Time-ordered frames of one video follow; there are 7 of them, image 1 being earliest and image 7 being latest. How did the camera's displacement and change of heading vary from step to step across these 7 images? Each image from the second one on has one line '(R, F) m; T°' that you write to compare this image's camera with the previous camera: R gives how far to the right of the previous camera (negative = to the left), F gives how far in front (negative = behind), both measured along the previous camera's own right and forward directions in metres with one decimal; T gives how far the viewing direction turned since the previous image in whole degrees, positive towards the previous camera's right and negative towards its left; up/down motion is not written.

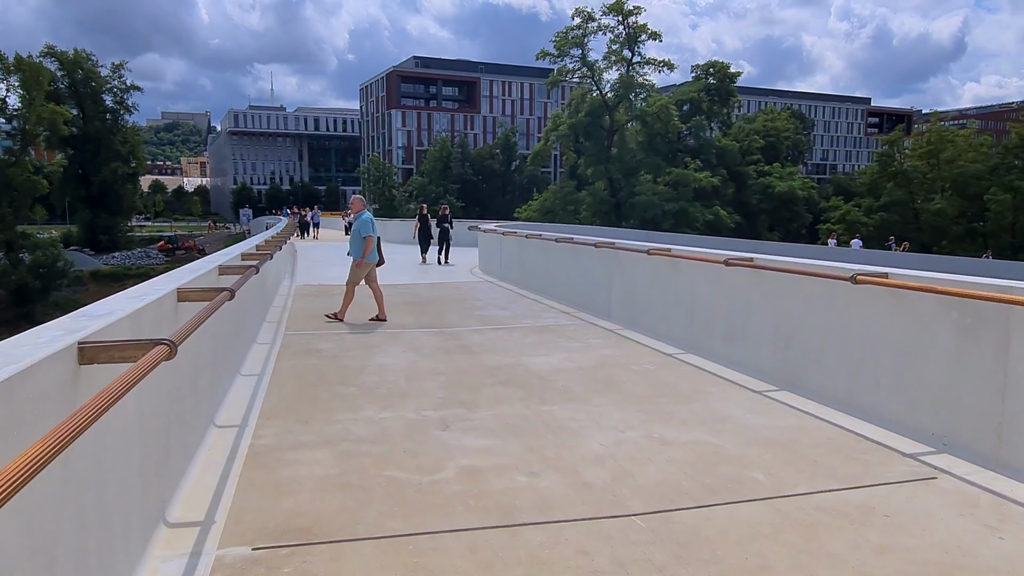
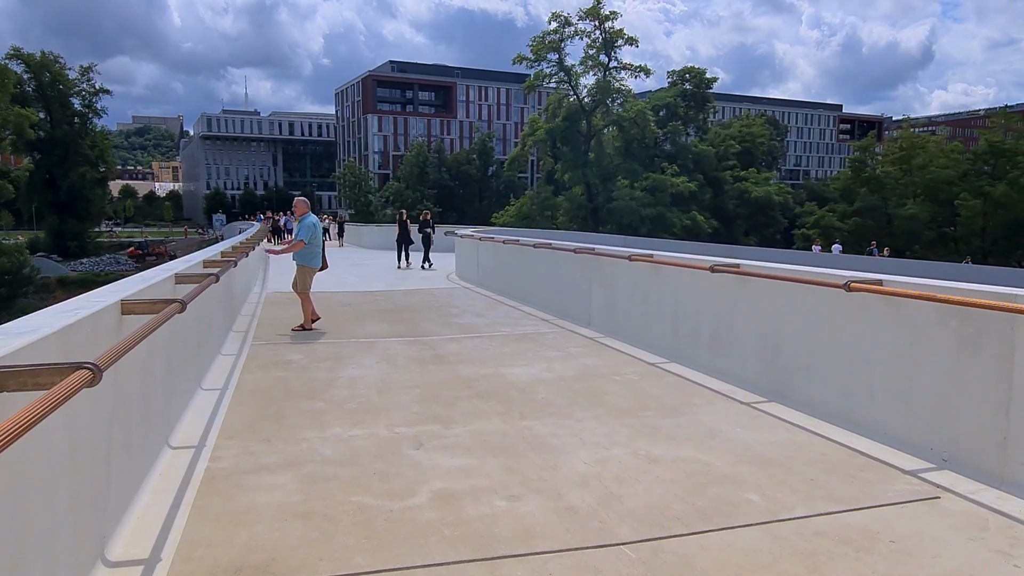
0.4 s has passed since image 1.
(0.0, +0.3) m; +2°
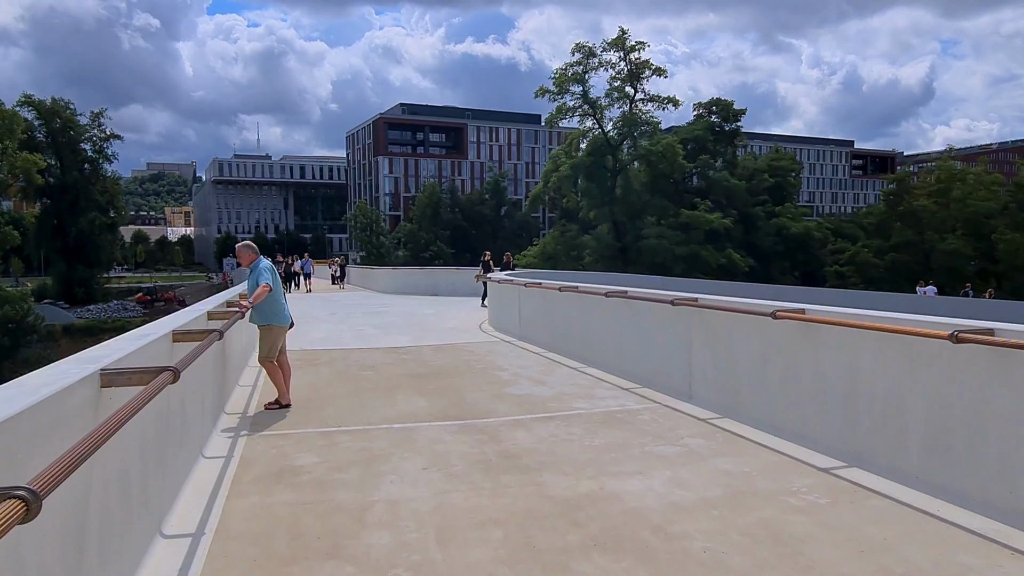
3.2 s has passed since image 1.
(-0.7, +2.2) m; -1°
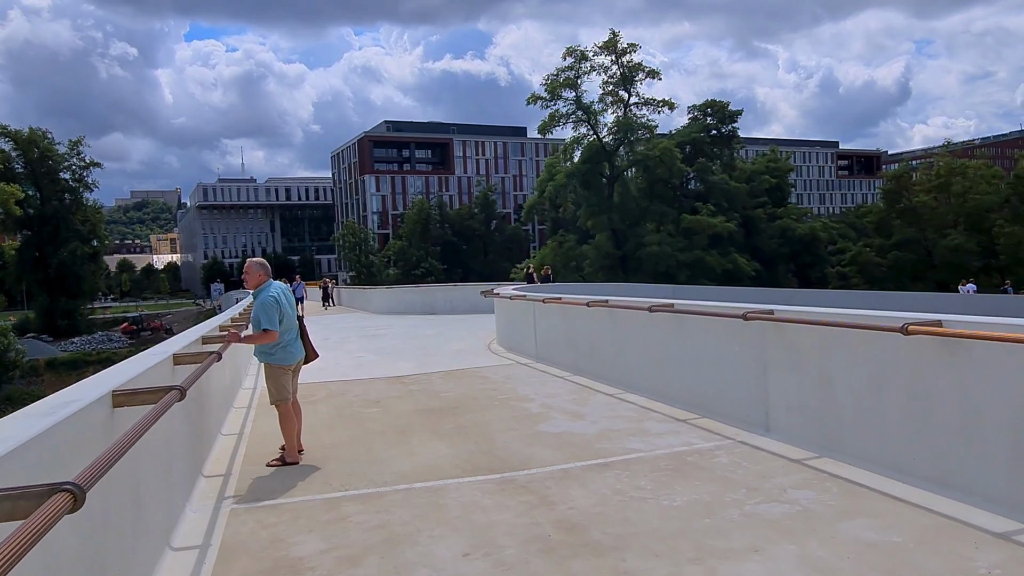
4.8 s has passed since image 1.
(-0.4, +1.3) m; +1°
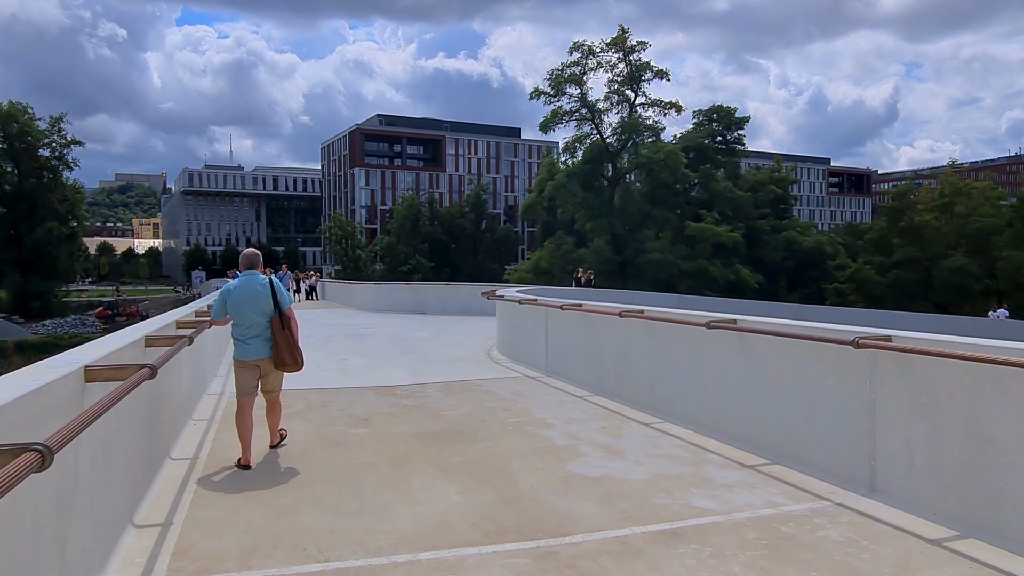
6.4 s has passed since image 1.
(-0.4, +1.4) m; +1°
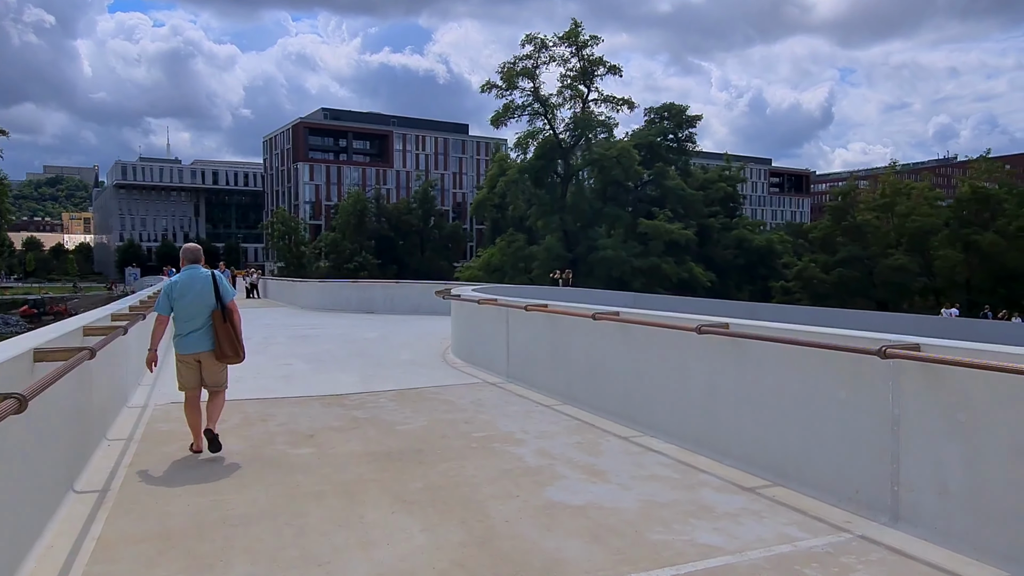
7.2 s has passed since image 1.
(-0.2, +0.7) m; +4°
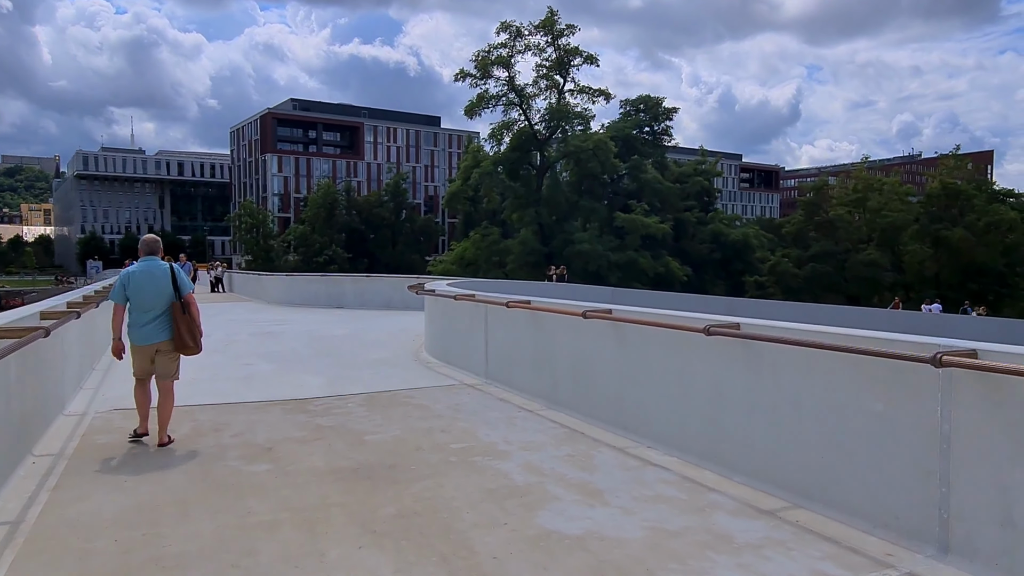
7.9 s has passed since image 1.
(-0.1, +0.7) m; +2°
